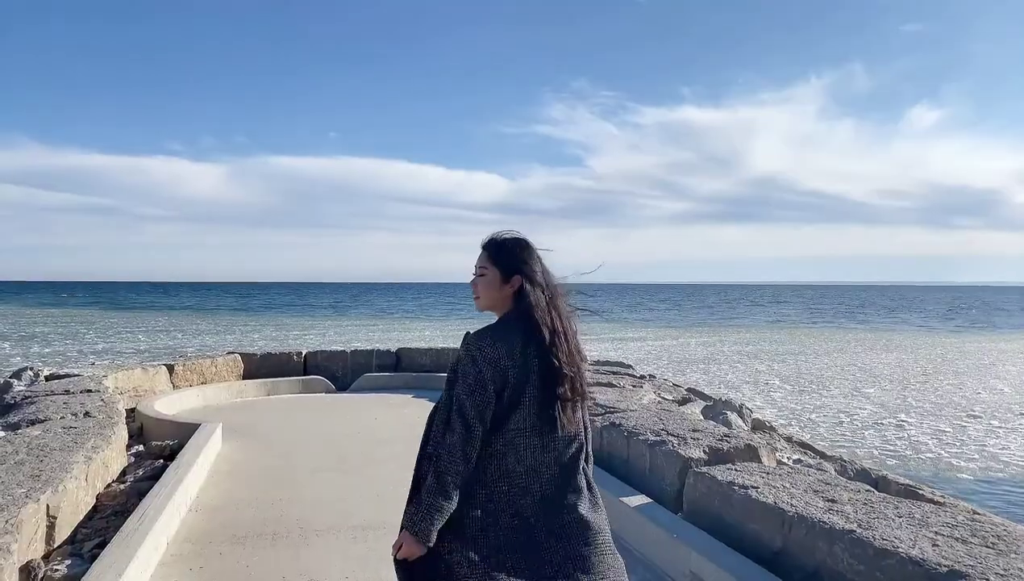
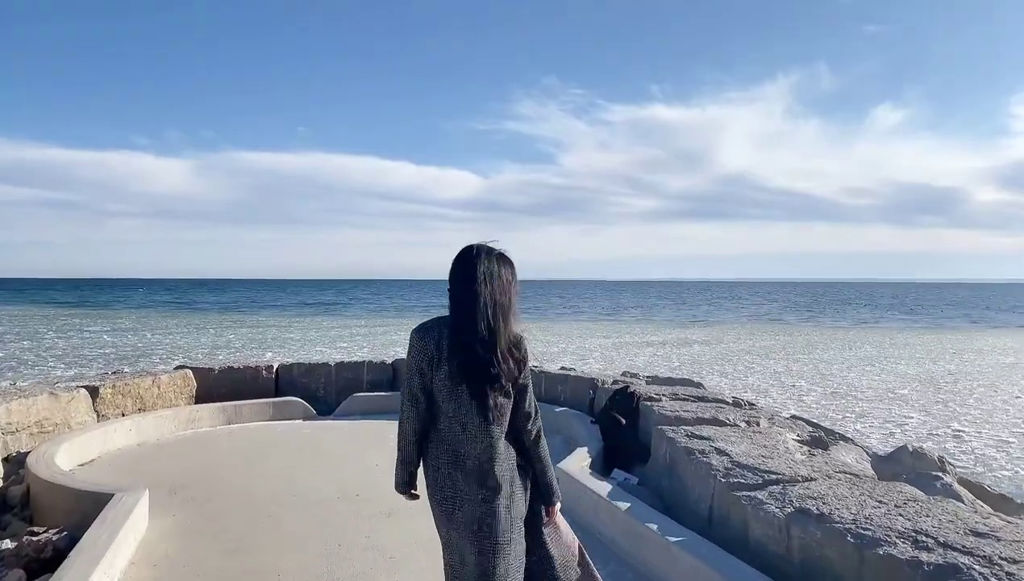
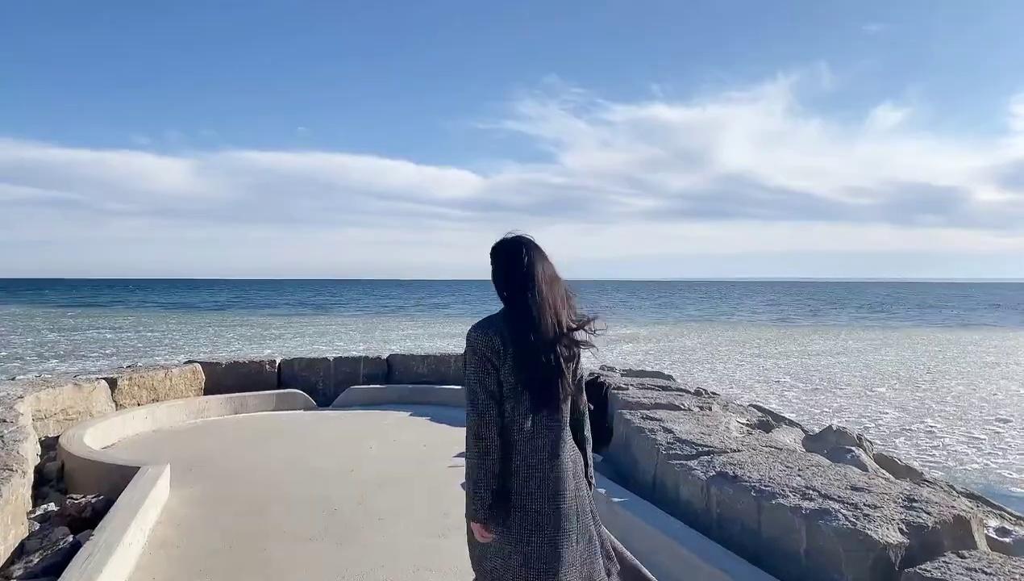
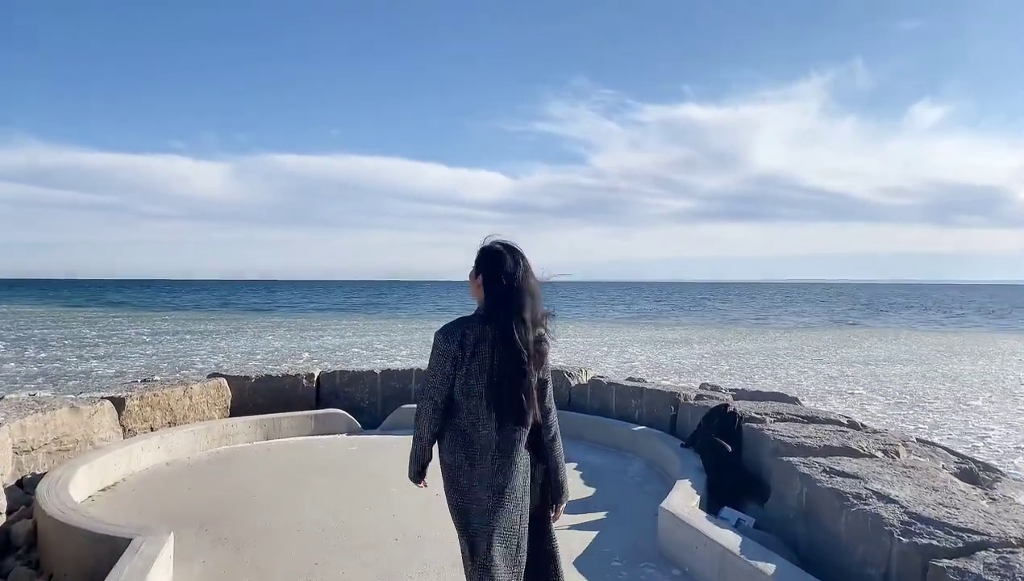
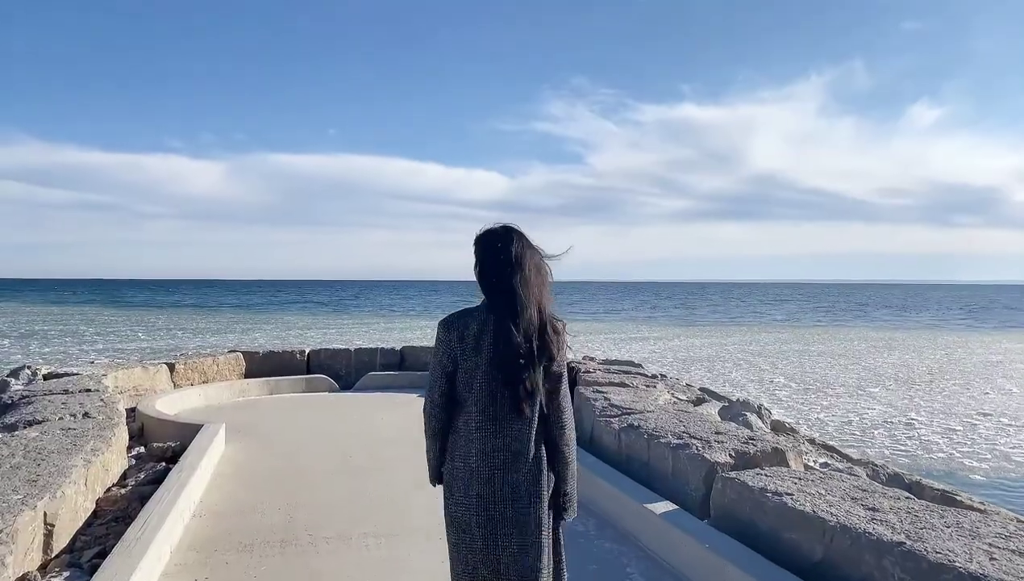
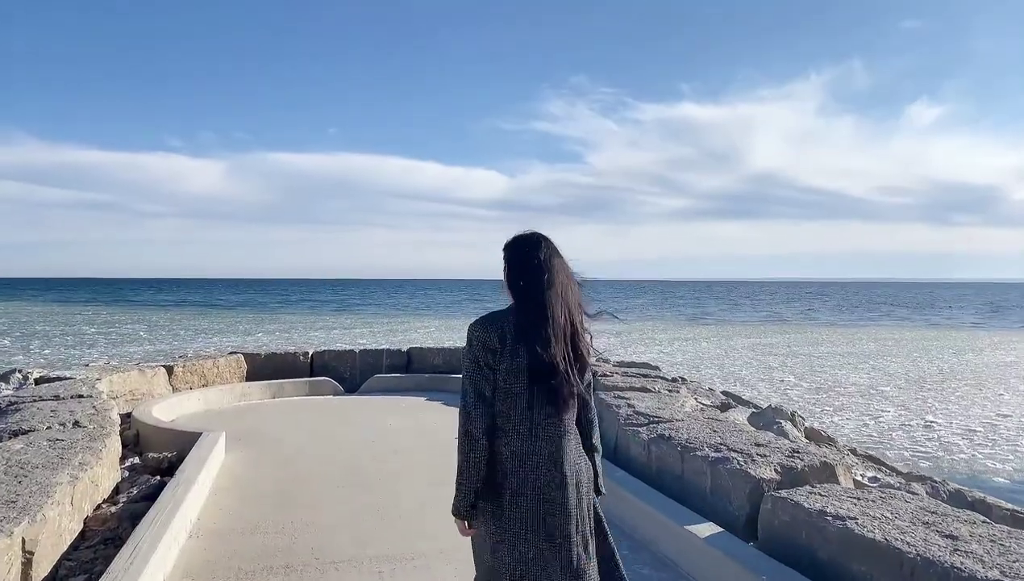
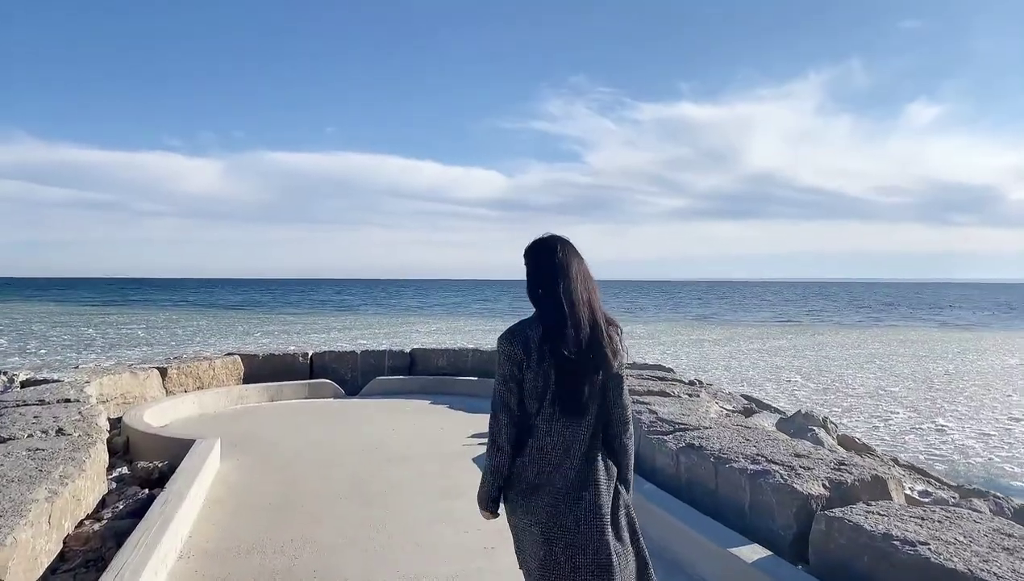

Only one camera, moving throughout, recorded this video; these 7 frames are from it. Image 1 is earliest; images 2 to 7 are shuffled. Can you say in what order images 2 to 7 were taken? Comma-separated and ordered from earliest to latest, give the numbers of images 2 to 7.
5, 6, 7, 3, 2, 4
